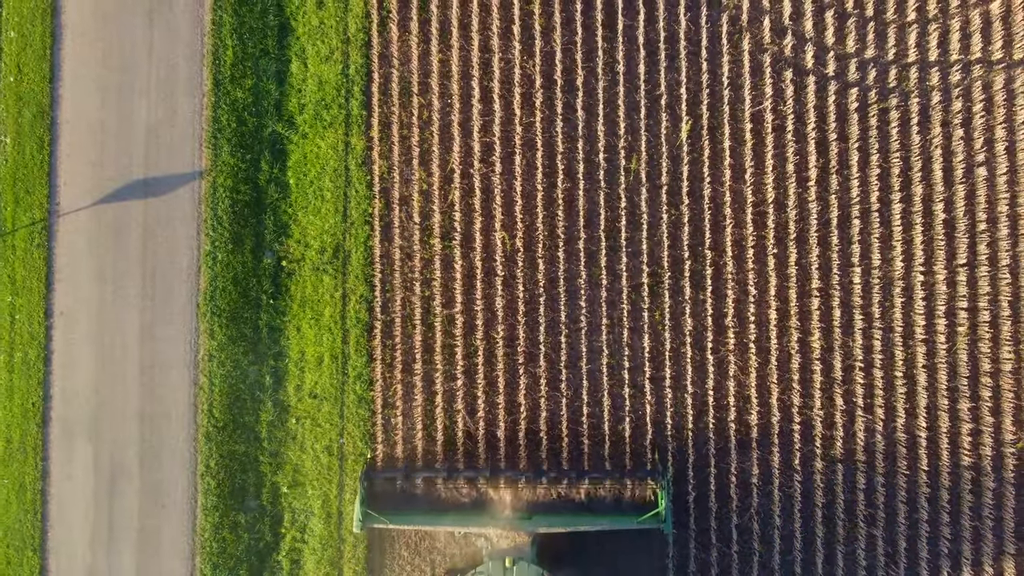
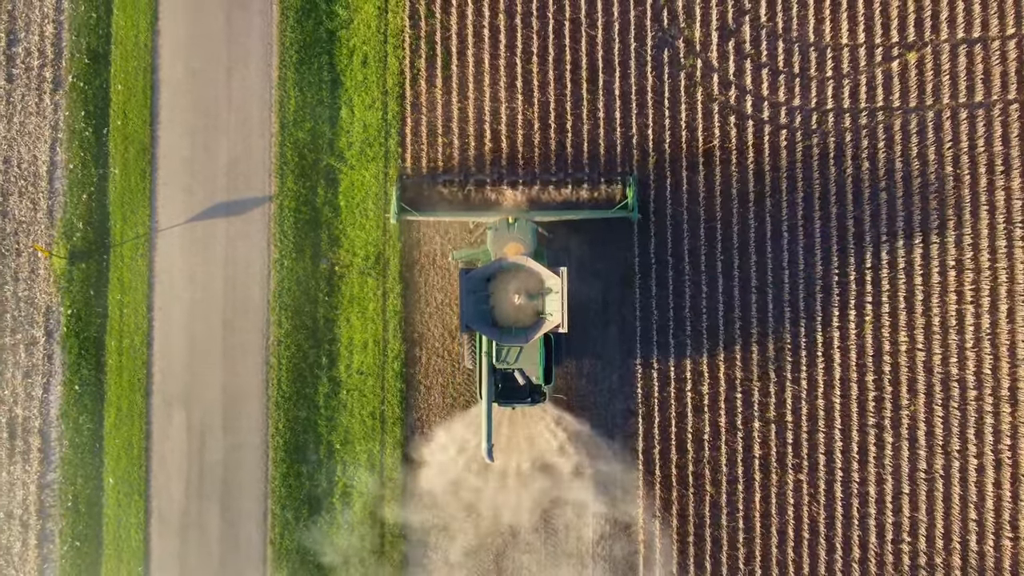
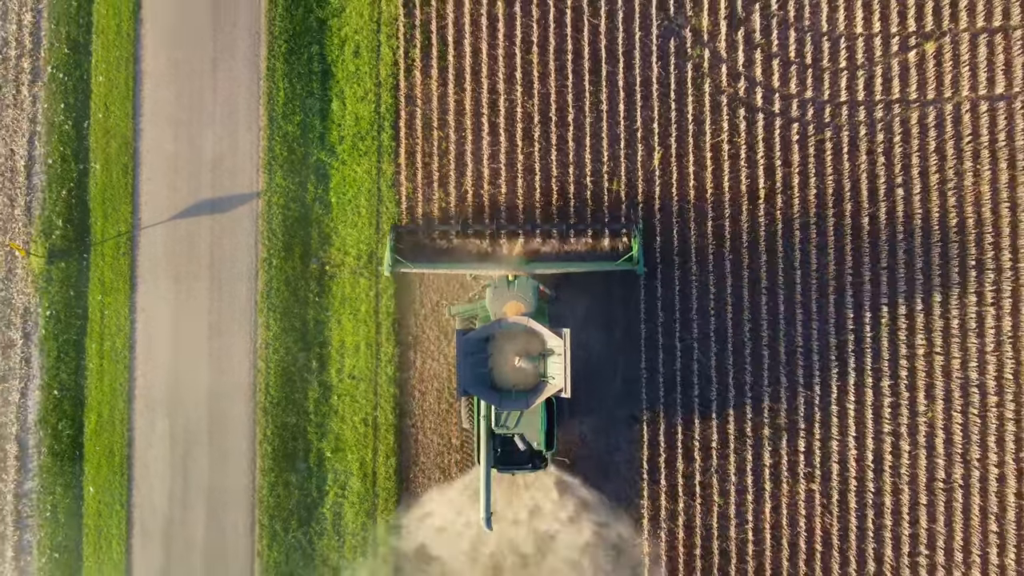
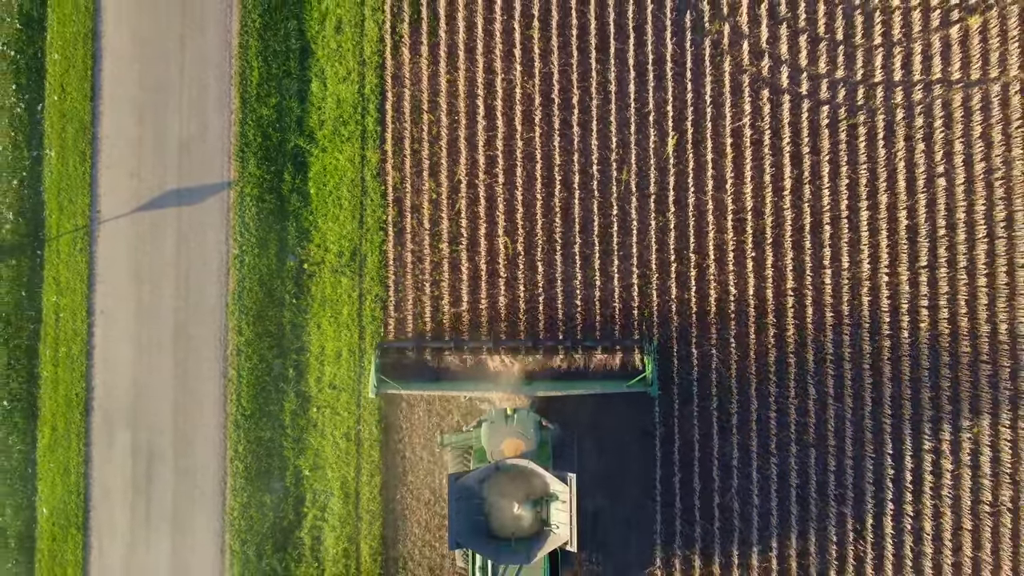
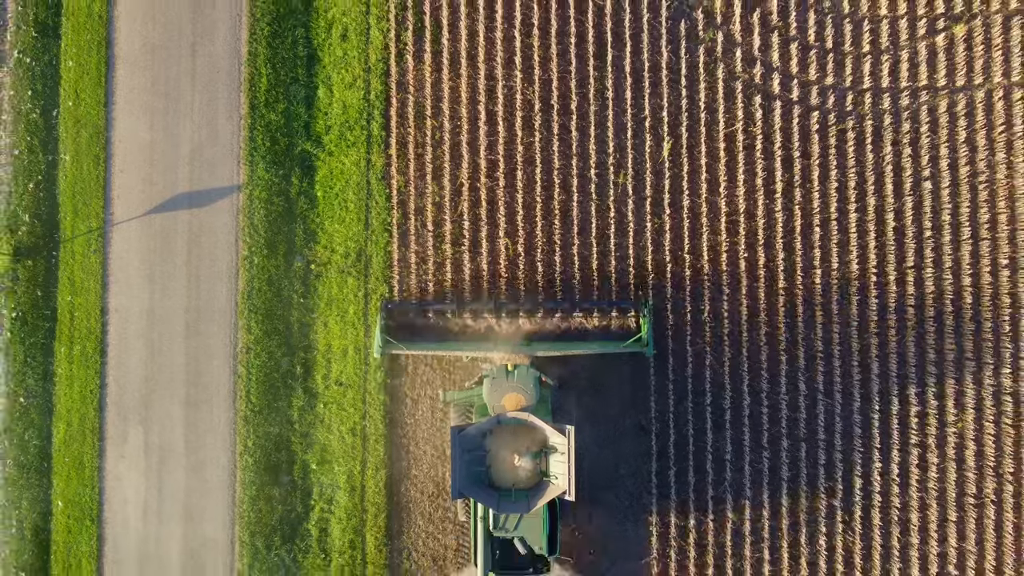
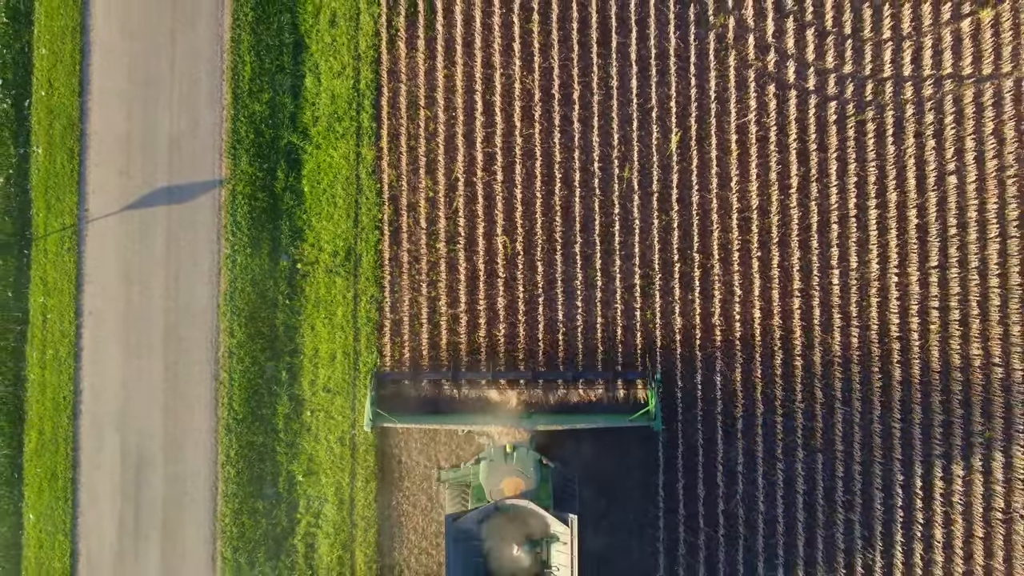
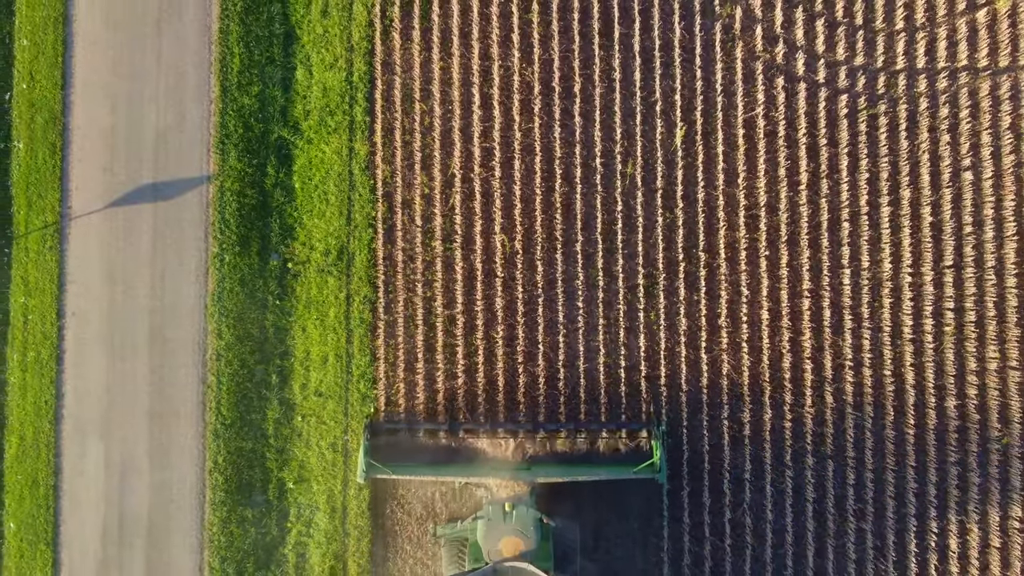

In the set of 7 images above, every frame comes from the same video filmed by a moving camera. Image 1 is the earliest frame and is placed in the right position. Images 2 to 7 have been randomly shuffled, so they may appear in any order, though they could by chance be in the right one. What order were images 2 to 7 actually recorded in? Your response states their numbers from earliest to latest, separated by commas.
7, 6, 4, 5, 3, 2
